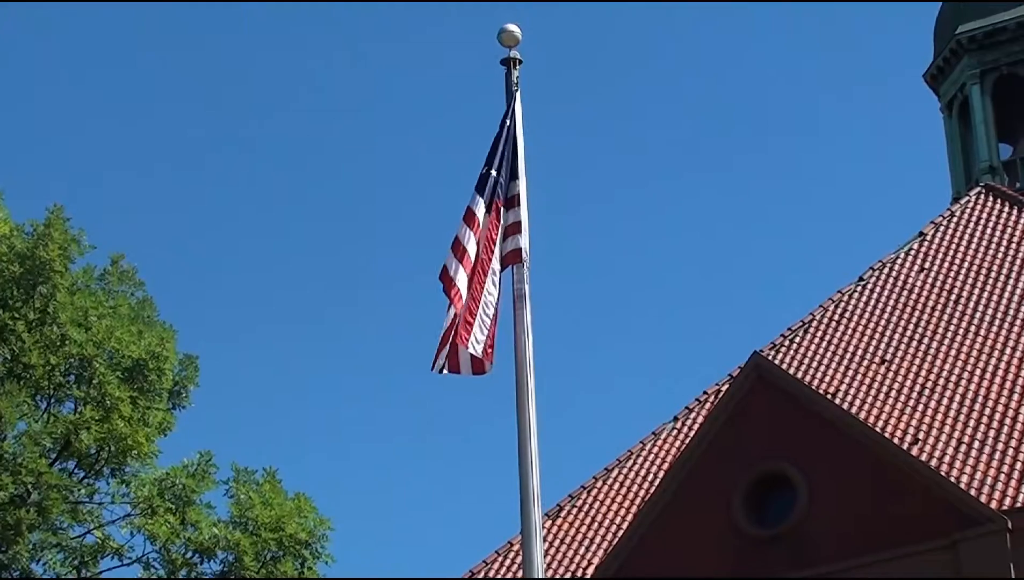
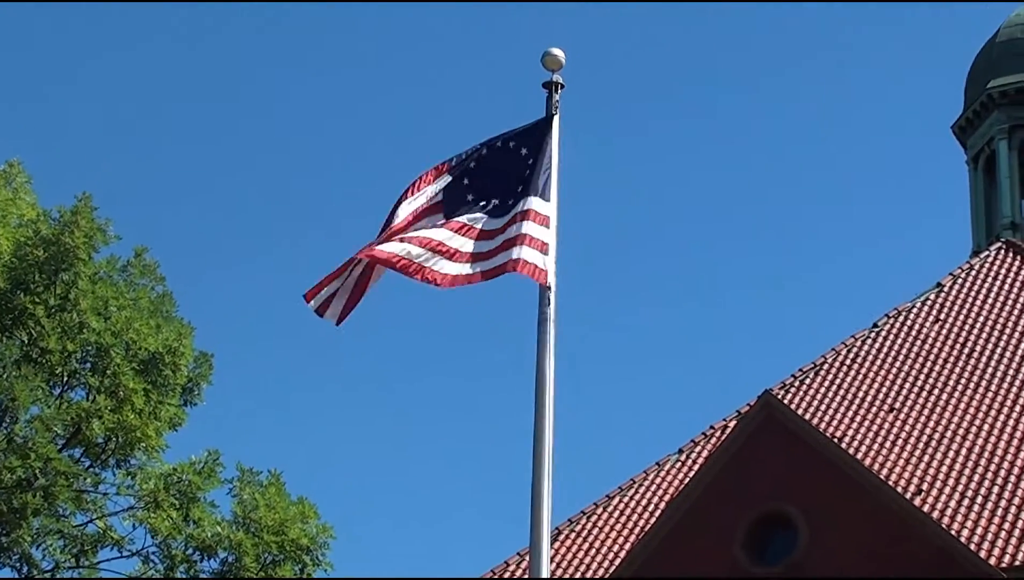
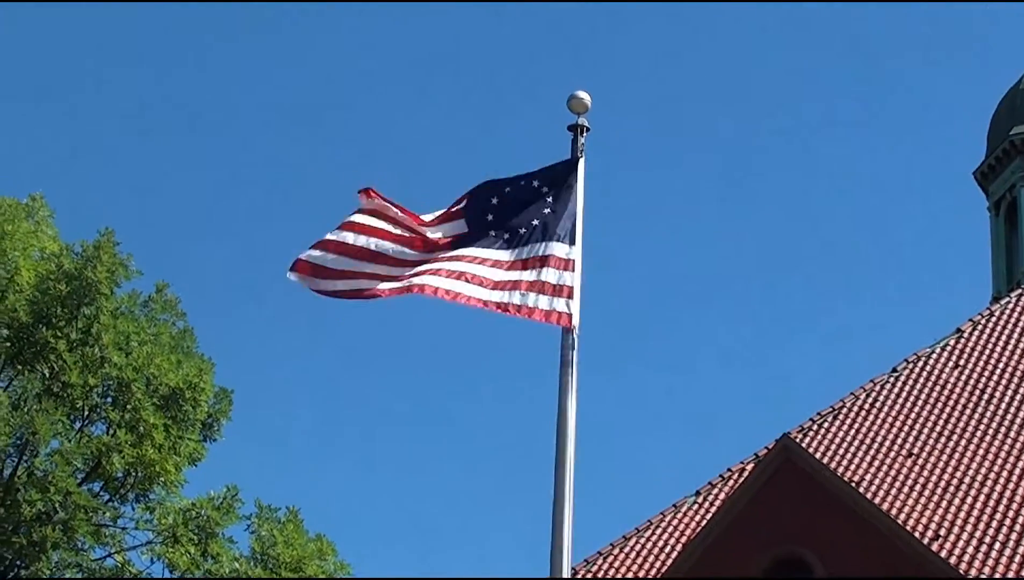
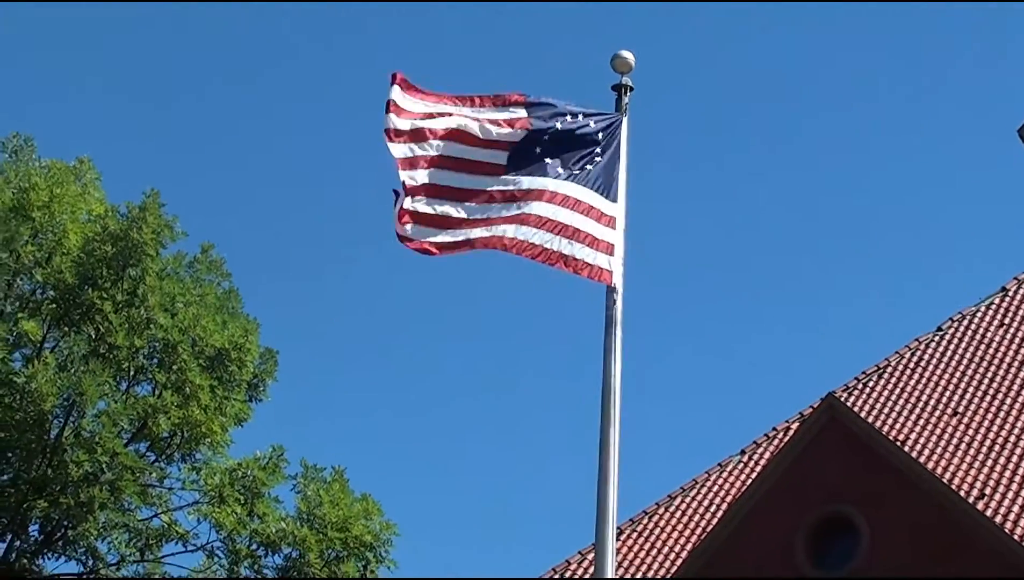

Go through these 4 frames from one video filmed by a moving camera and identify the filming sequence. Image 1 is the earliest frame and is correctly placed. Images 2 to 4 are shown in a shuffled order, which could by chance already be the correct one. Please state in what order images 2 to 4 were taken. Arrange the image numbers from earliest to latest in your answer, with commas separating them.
2, 3, 4
